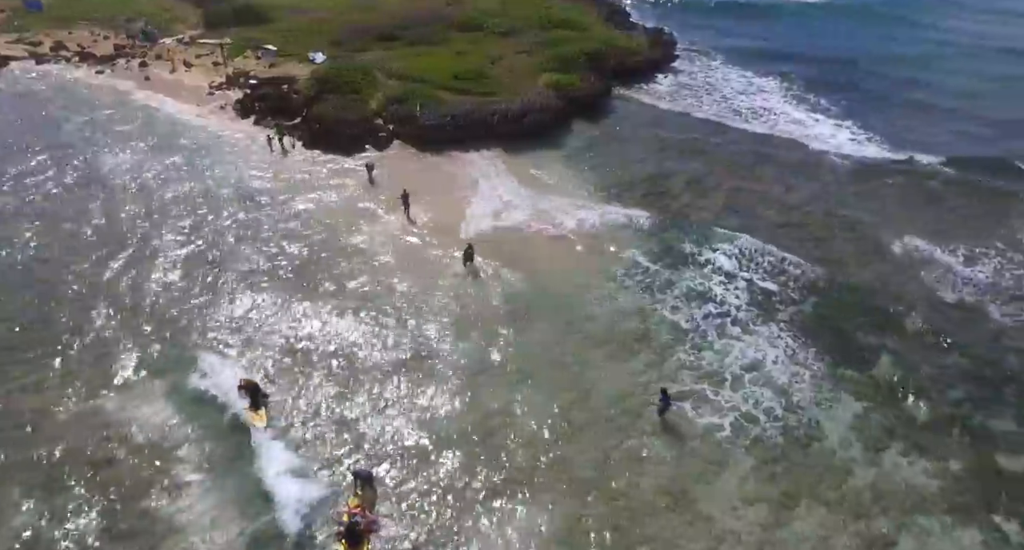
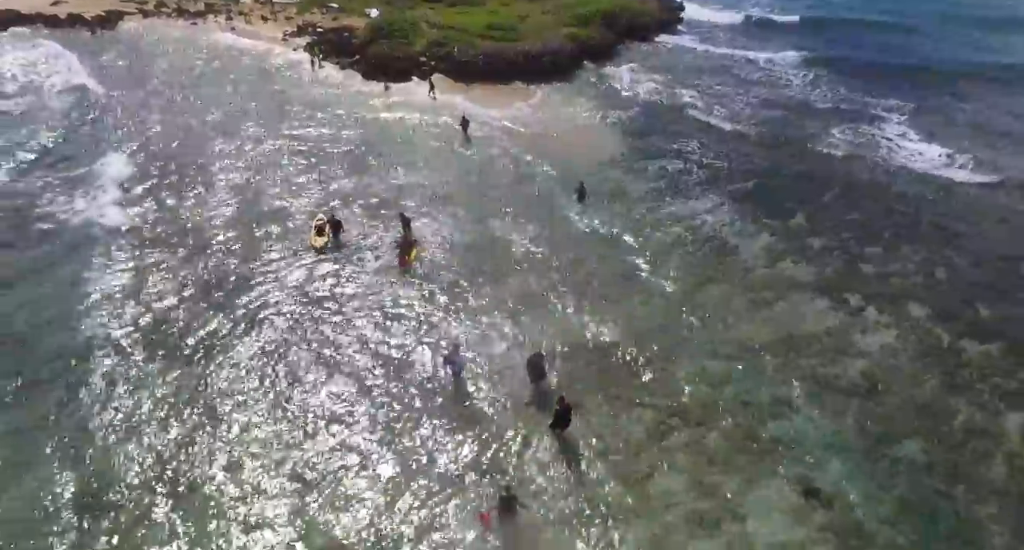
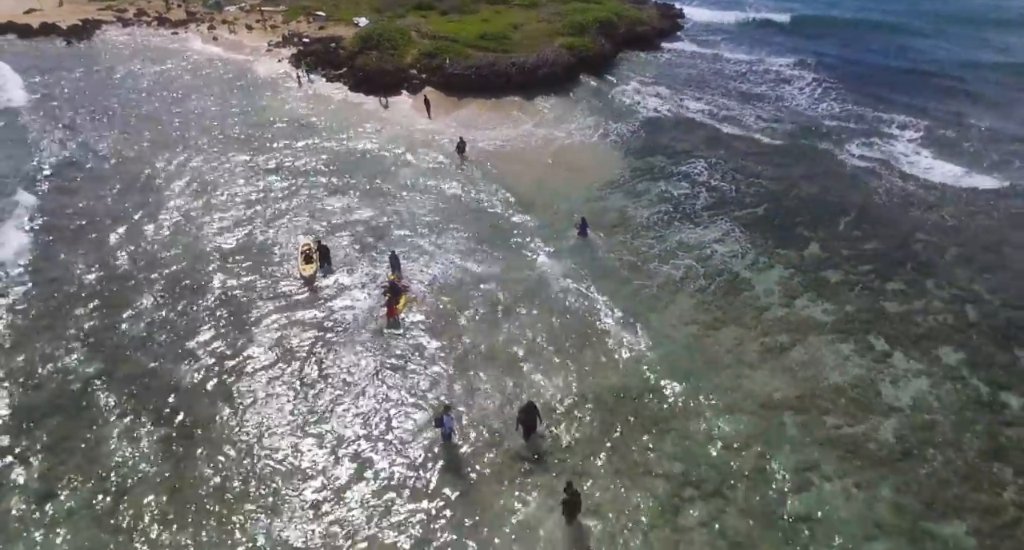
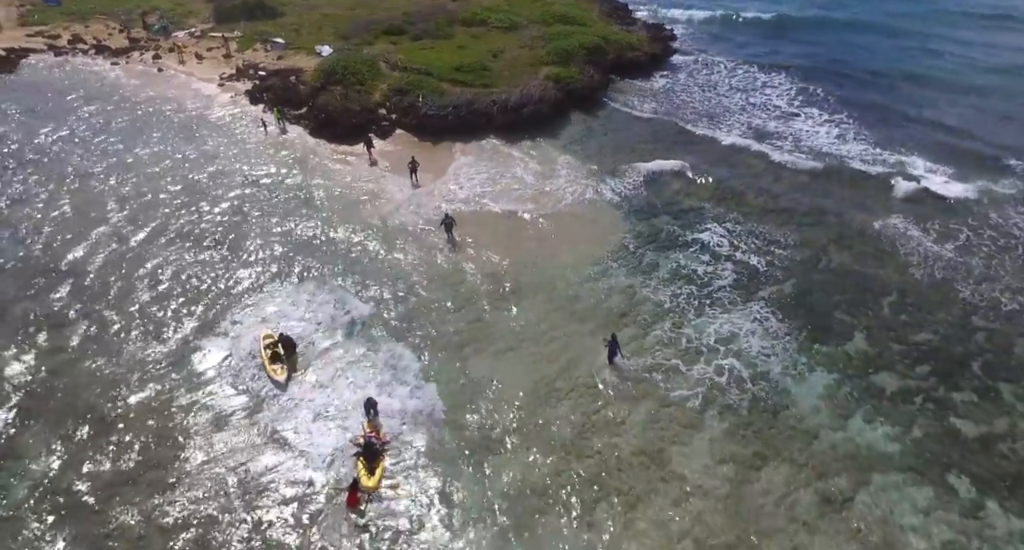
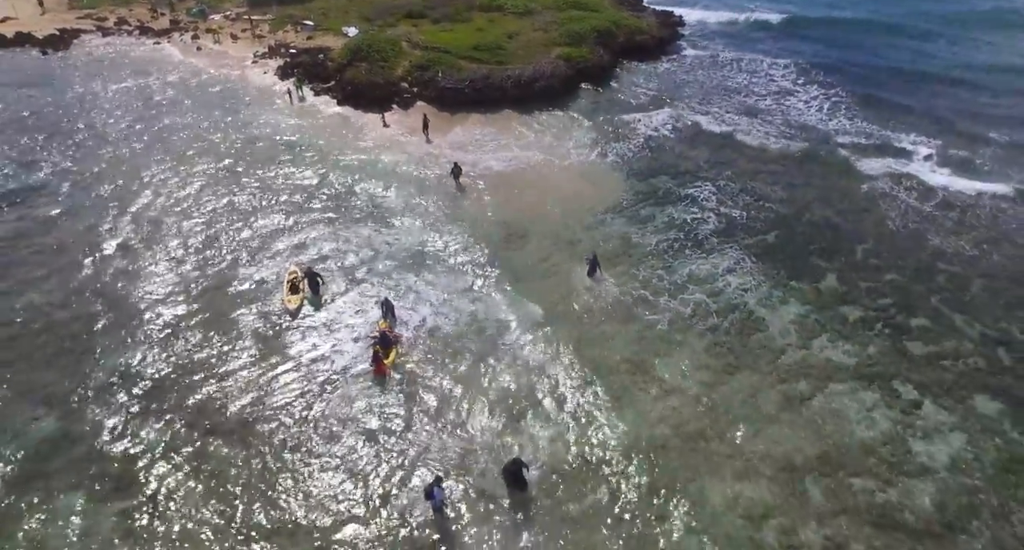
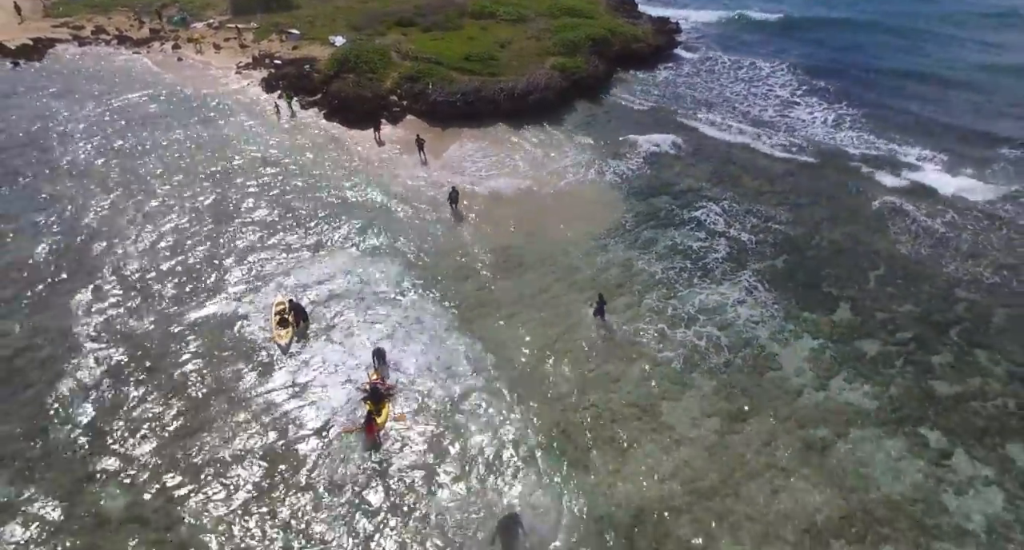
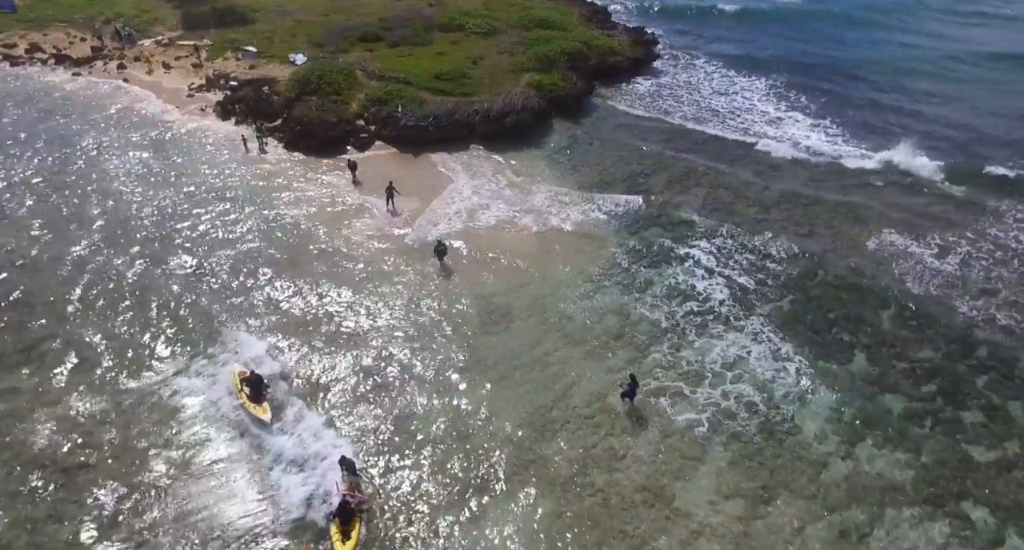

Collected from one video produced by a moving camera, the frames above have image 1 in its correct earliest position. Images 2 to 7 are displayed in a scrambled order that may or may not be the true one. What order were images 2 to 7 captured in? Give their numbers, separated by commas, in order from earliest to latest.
7, 4, 6, 5, 3, 2
